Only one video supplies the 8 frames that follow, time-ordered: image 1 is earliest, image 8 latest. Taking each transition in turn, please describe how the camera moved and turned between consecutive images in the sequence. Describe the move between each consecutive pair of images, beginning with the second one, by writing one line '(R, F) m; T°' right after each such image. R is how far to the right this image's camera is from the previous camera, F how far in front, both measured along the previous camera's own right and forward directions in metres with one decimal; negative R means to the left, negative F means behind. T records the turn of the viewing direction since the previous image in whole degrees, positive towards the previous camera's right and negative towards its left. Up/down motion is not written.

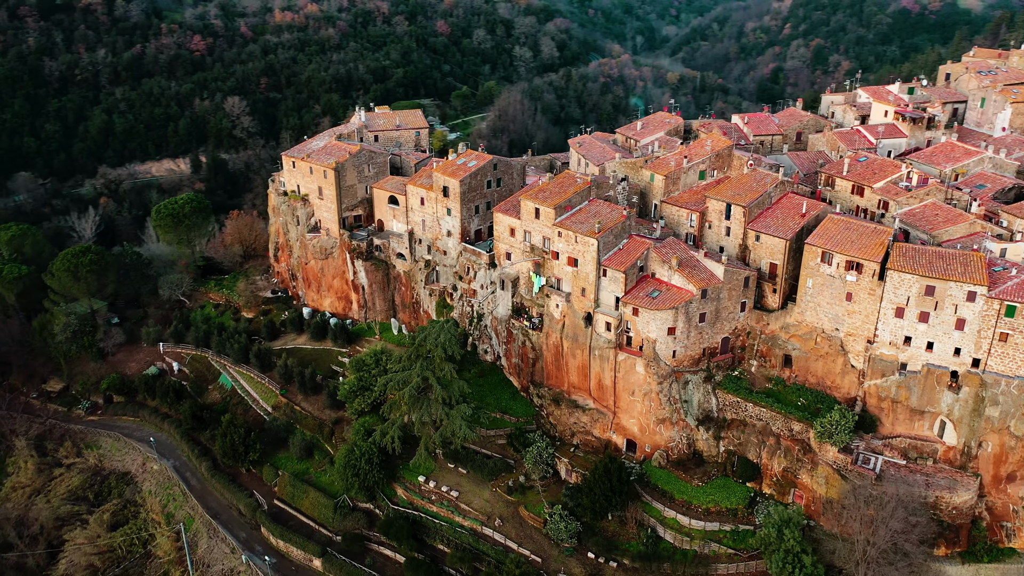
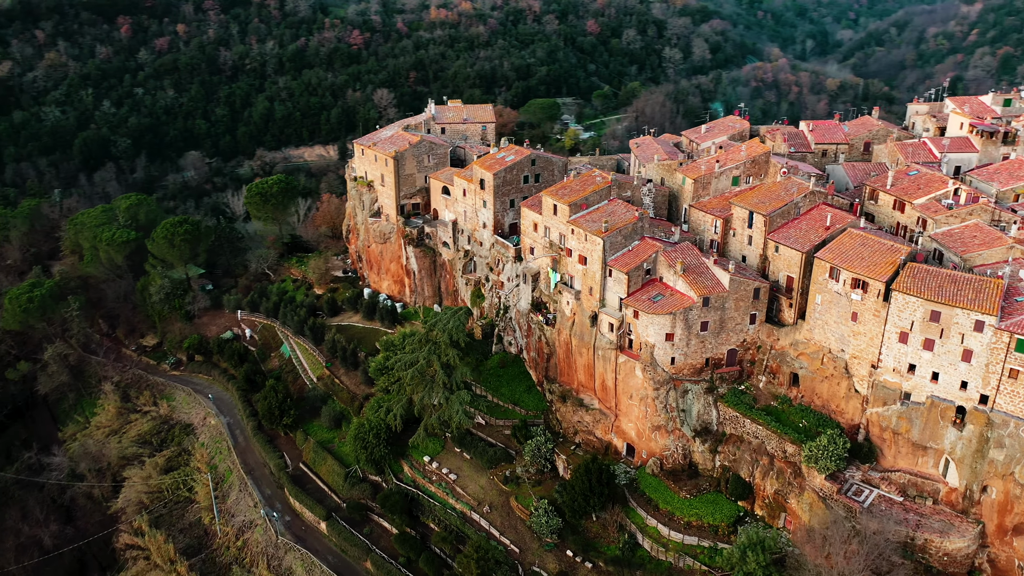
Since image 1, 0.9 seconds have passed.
(+6.6, +0.1) m; -11°
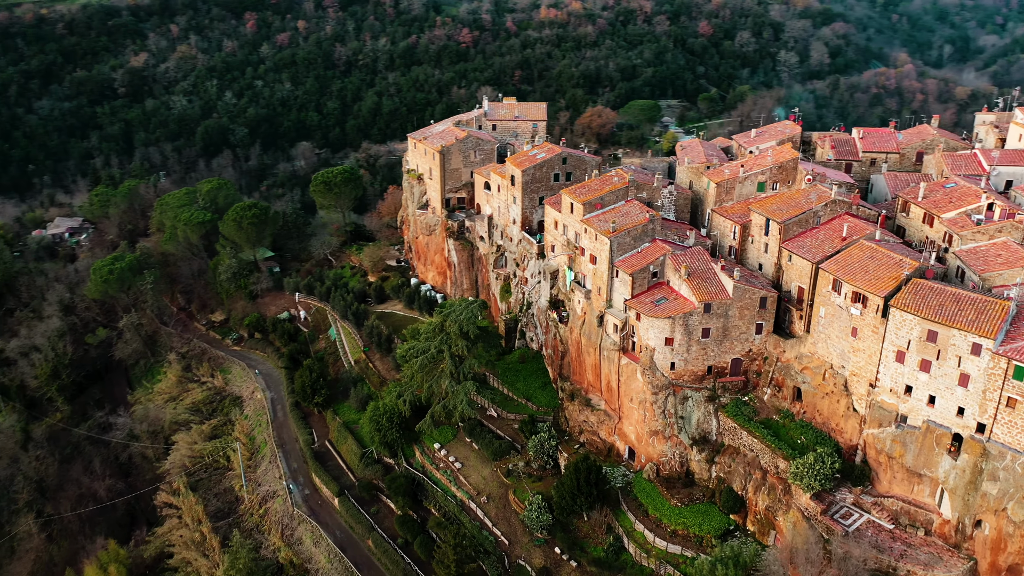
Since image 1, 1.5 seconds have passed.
(+4.7, -0.1) m; -8°
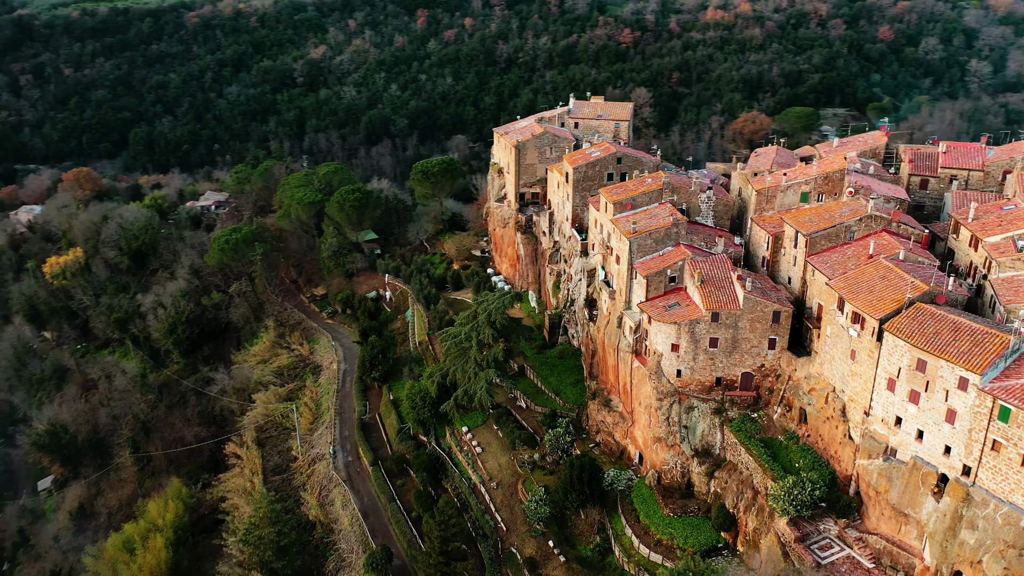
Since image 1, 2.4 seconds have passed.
(+6.5, 0.0) m; -12°
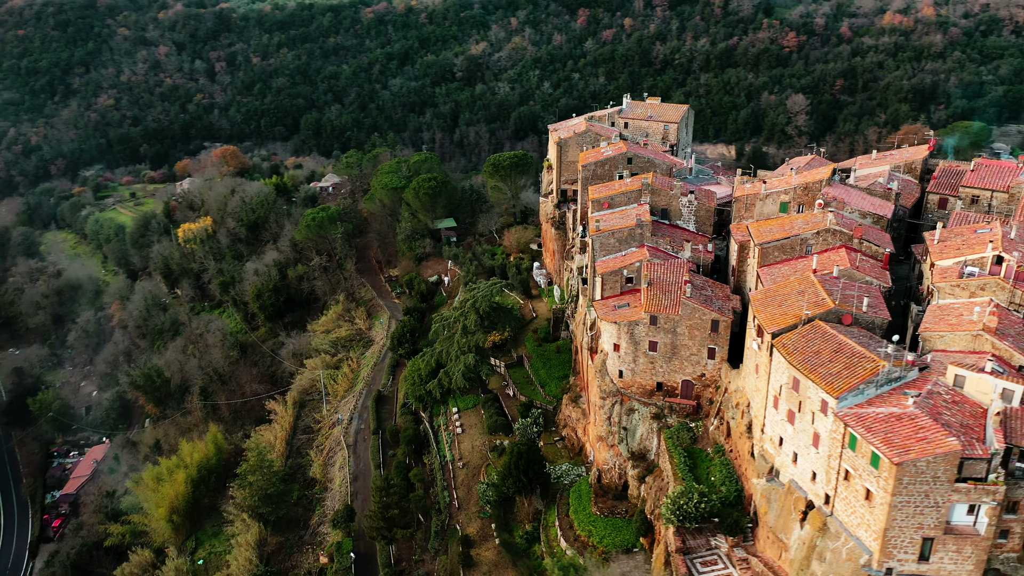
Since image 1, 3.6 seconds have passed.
(+9.2, -0.1) m; -12°
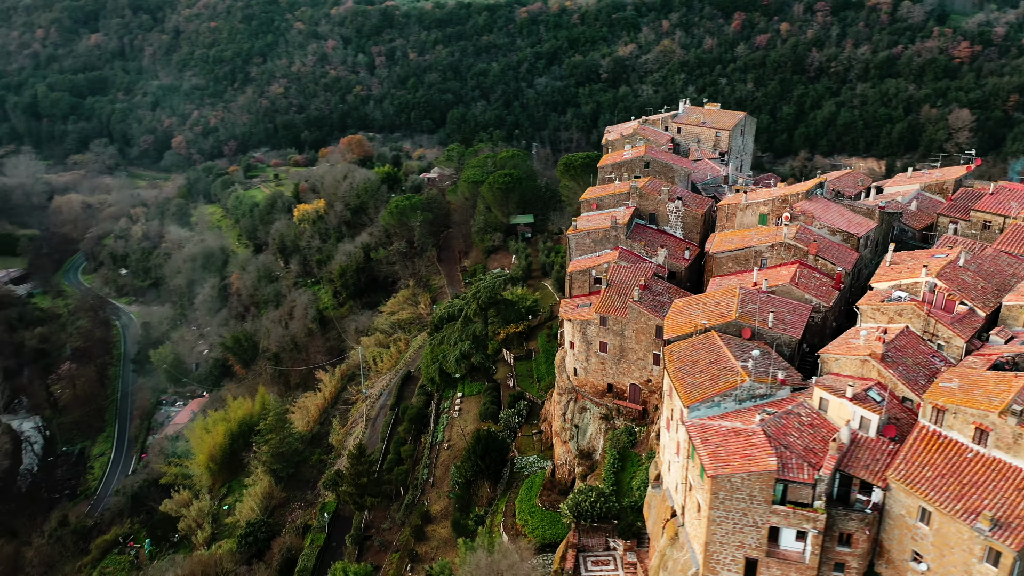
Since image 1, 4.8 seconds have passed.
(+8.1, -0.3) m; -11°
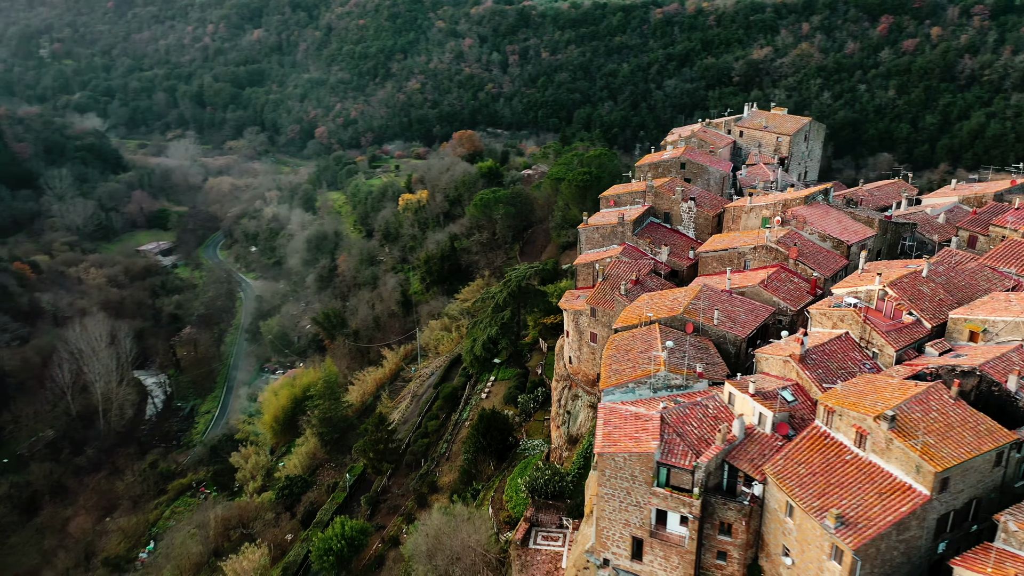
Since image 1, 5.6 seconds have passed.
(+5.8, -1.2) m; -10°
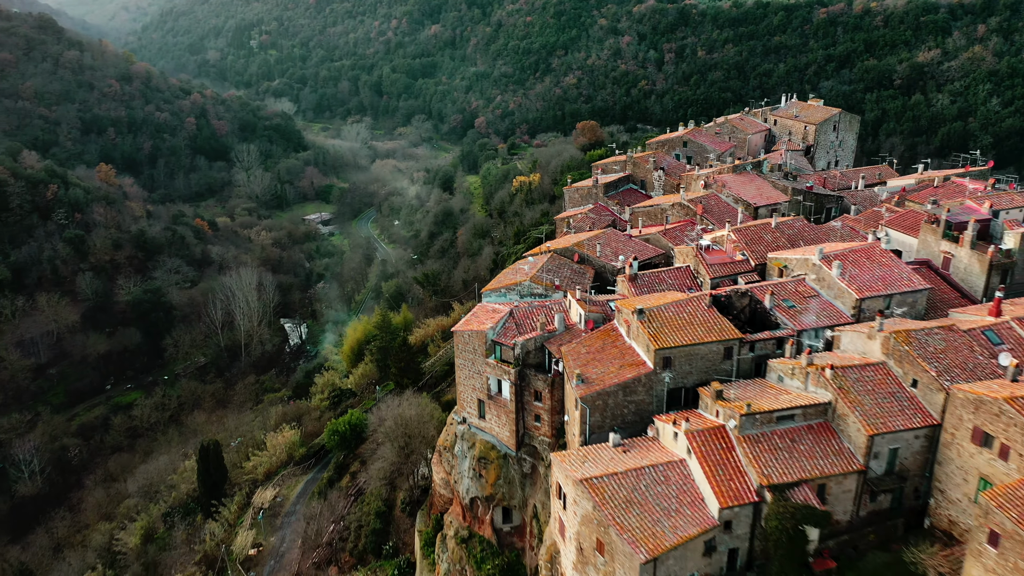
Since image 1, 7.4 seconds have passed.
(+9.7, -5.8) m; -12°
